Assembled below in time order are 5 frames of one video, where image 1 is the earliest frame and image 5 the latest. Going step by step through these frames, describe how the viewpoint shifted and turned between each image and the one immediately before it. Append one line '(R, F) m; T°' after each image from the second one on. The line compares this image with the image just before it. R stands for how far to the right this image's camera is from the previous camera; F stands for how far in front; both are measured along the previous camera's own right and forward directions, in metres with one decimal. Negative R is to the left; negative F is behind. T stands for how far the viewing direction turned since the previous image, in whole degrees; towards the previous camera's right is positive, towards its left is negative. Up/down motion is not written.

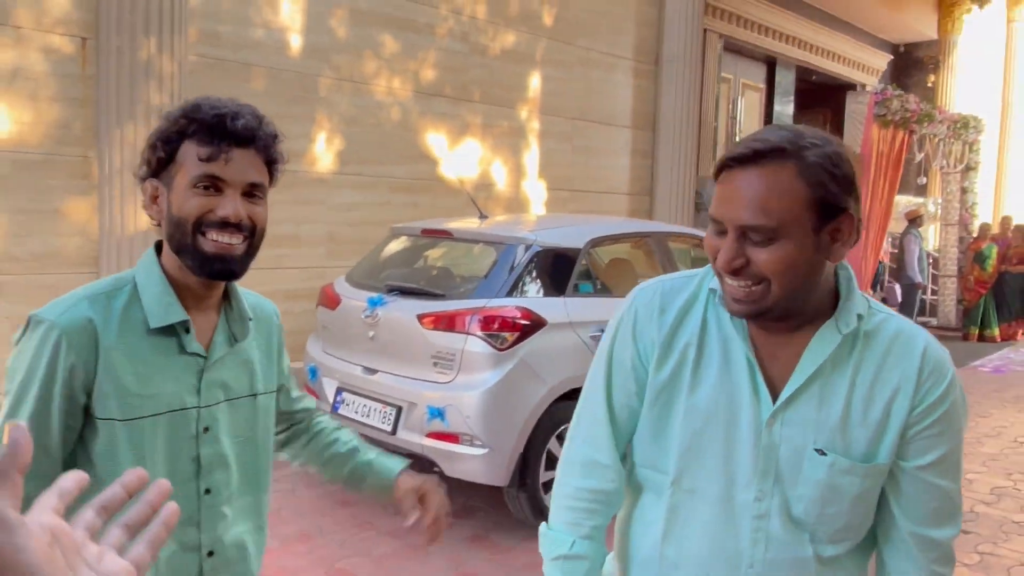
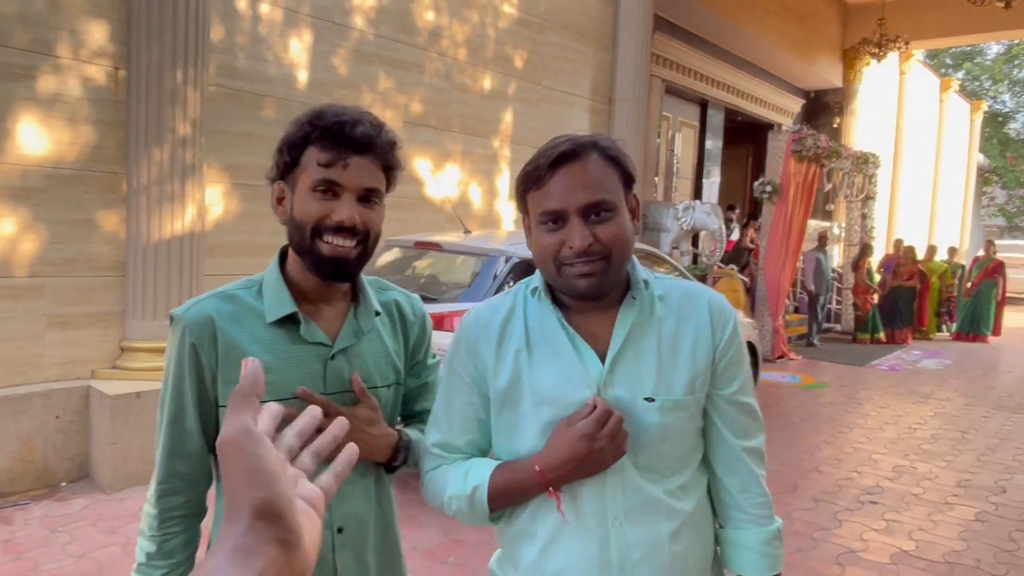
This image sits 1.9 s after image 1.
(-0.3, -0.7) m; +5°
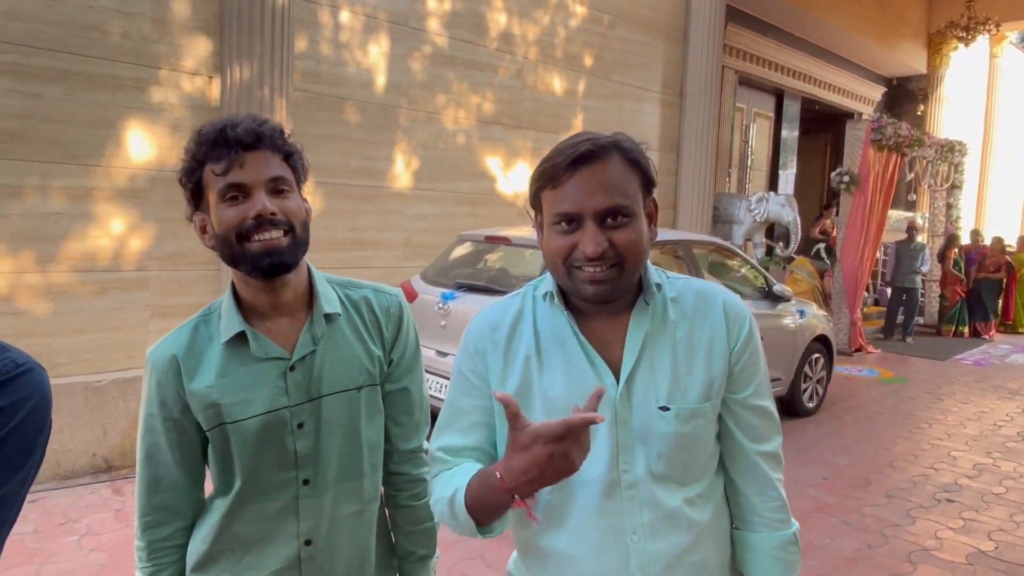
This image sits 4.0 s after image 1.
(0.0, -0.1) m; -6°
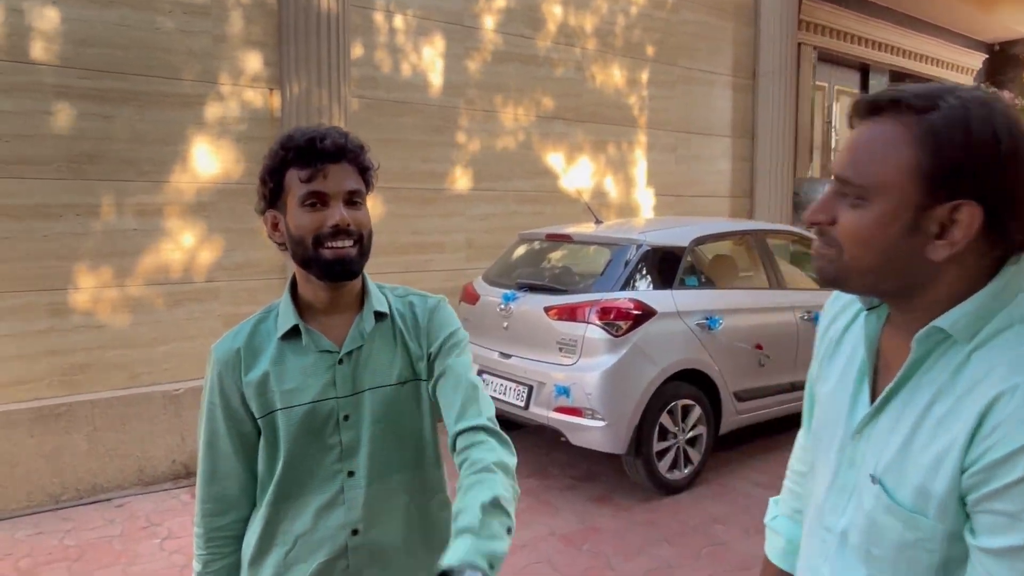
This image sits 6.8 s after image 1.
(+0.2, +0.1) m; -7°
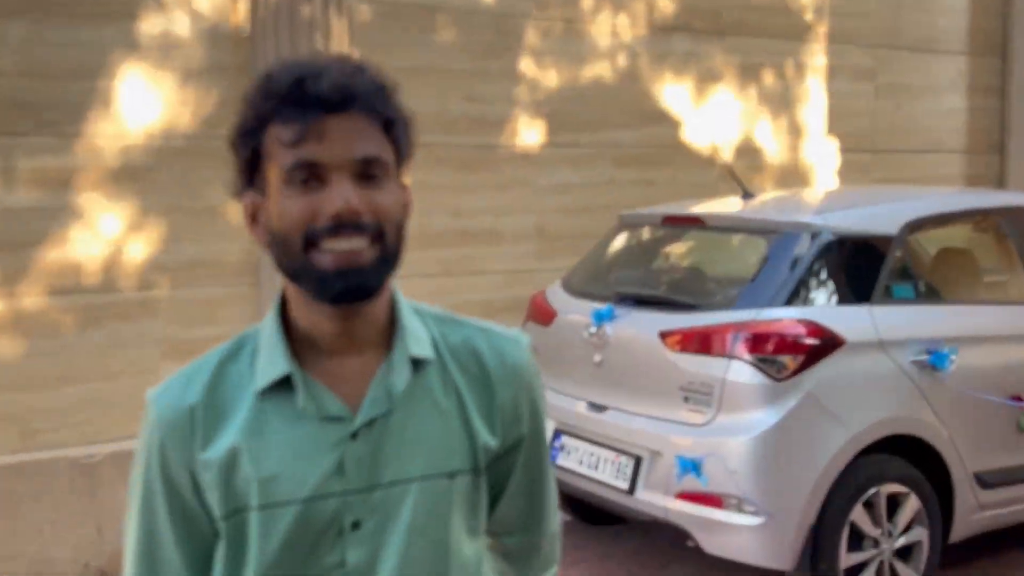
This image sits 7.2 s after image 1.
(-0.1, +1.9) m; -5°
